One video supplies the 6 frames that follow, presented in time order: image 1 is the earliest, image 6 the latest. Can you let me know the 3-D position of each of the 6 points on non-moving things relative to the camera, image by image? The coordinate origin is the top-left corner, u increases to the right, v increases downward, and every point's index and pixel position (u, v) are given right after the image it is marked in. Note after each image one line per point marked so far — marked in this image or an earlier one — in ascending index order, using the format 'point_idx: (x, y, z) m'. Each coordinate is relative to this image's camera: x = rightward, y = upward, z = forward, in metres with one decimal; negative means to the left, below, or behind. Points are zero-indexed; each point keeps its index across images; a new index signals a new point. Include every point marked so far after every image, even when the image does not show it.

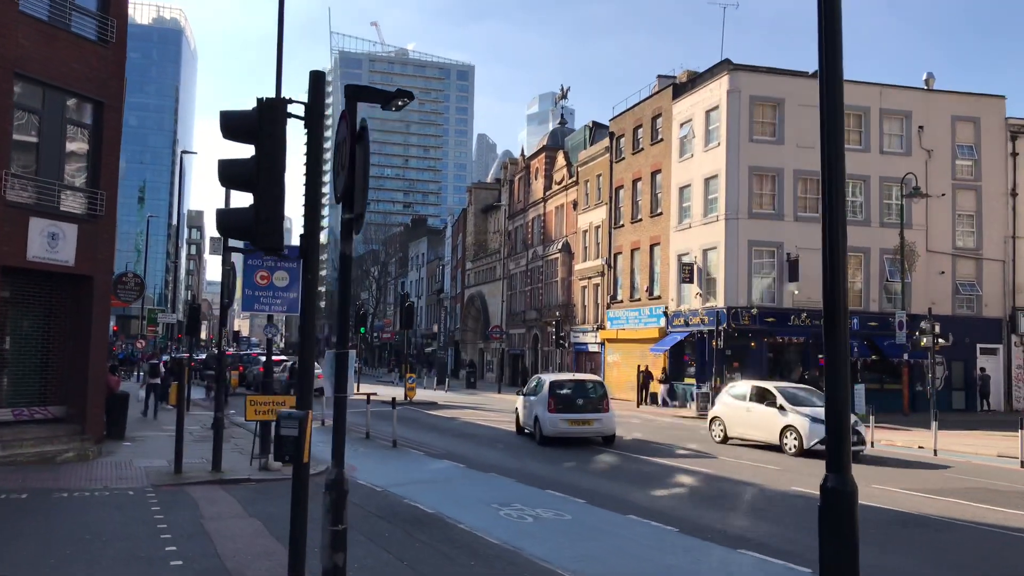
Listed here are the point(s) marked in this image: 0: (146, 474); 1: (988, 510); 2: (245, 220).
0: (-5.8, -3.0, +14.4) m
1: (+6.5, -3.0, +12.3) m
2: (-1.8, +0.5, +6.3) m
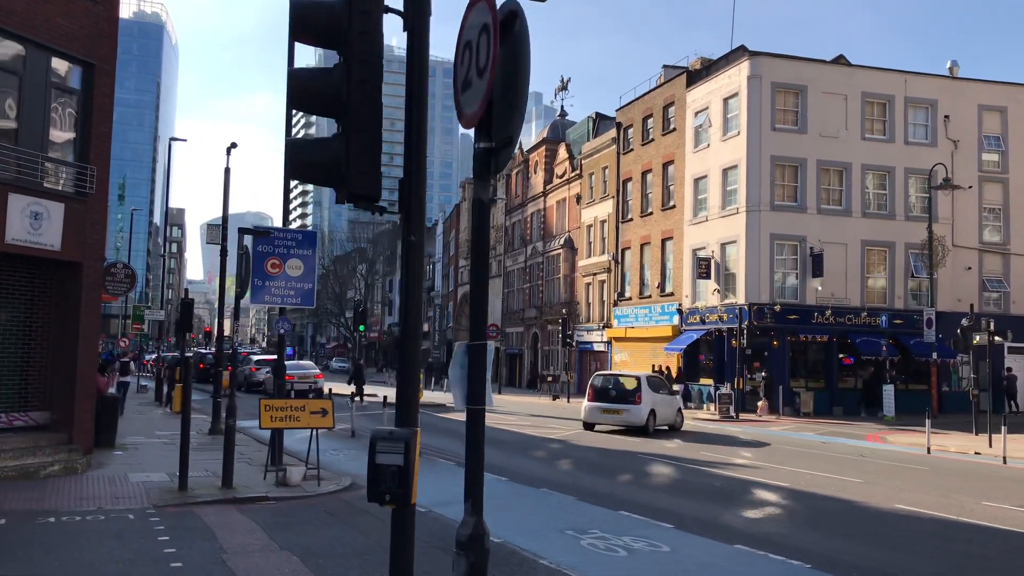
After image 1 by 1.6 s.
0: (-5.0, -2.8, +12.4) m
1: (+7.3, -2.9, +10.6) m
2: (-0.9, +0.6, +4.4) m
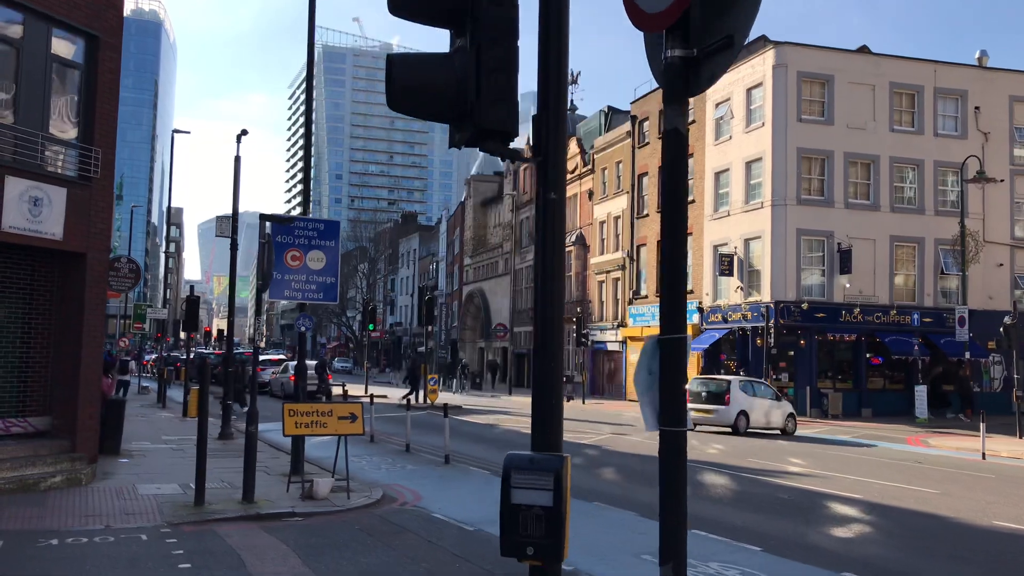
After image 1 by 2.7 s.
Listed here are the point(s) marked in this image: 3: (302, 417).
0: (-4.4, -2.7, +11.2) m
1: (+7.9, -2.8, +9.4) m
2: (-0.2, +0.7, +3.1) m
3: (-2.8, -1.7, +12.0) m
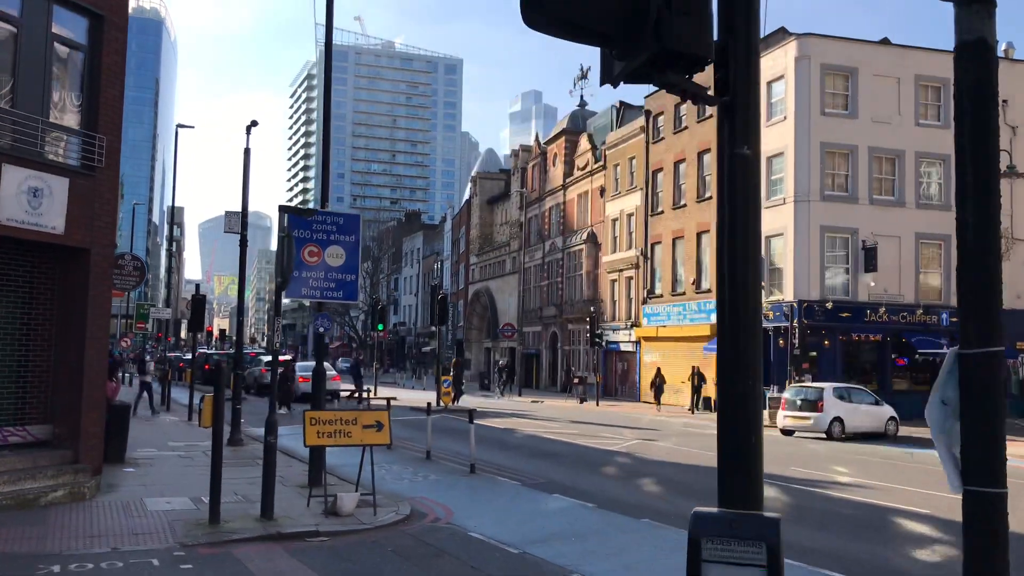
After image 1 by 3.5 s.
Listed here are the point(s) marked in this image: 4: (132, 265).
0: (-3.9, -2.7, +10.3) m
1: (+8.4, -2.7, +8.4) m
2: (+0.3, +0.8, +2.2) m
3: (-2.3, -1.7, +11.1) m
4: (-7.4, +0.5, +17.6) m
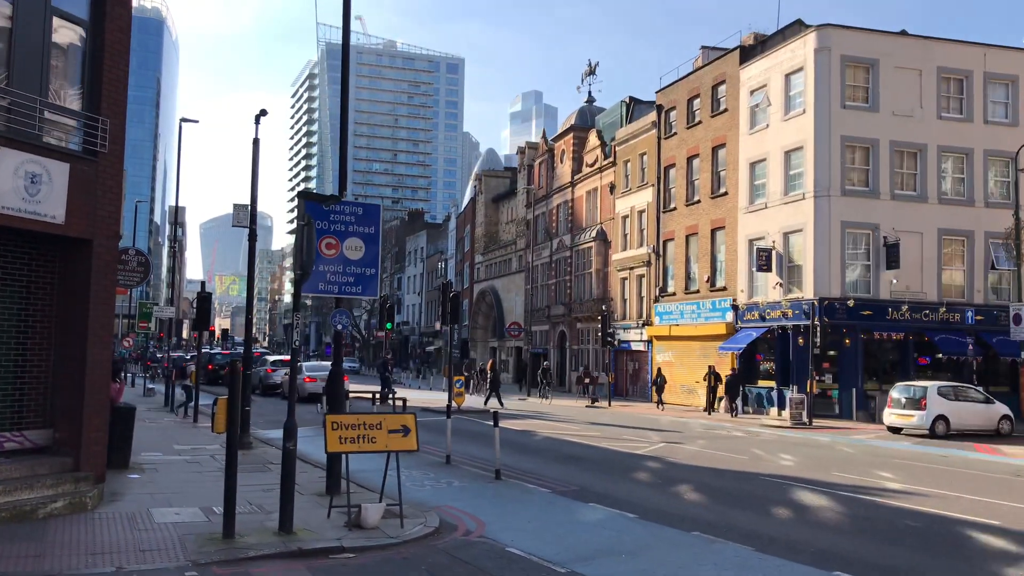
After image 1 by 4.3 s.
0: (-3.4, -2.6, +9.4) m
1: (+8.9, -2.6, +7.6) m
2: (+0.7, +0.8, +1.3) m
3: (-1.9, -1.6, +10.2) m
4: (-6.9, +0.5, +16.7) m
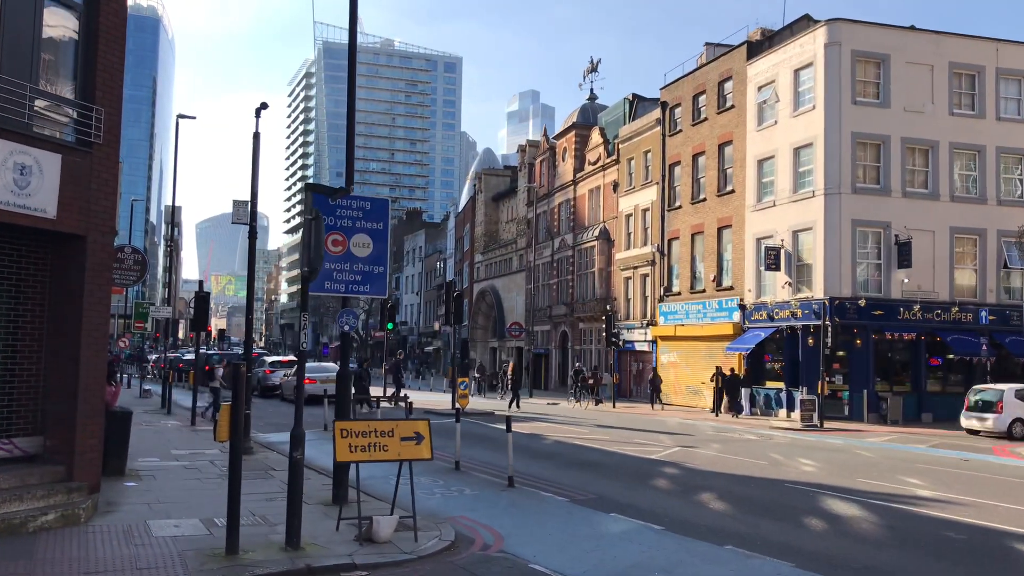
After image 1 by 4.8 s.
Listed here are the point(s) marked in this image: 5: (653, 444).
0: (-3.2, -2.6, +8.8) m
1: (+9.1, -2.6, +7.0) m
2: (+0.9, +0.9, +0.7) m
3: (-1.7, -1.6, +9.6) m
4: (-6.7, +0.5, +16.1) m
5: (+3.0, -3.4, +19.6) m
